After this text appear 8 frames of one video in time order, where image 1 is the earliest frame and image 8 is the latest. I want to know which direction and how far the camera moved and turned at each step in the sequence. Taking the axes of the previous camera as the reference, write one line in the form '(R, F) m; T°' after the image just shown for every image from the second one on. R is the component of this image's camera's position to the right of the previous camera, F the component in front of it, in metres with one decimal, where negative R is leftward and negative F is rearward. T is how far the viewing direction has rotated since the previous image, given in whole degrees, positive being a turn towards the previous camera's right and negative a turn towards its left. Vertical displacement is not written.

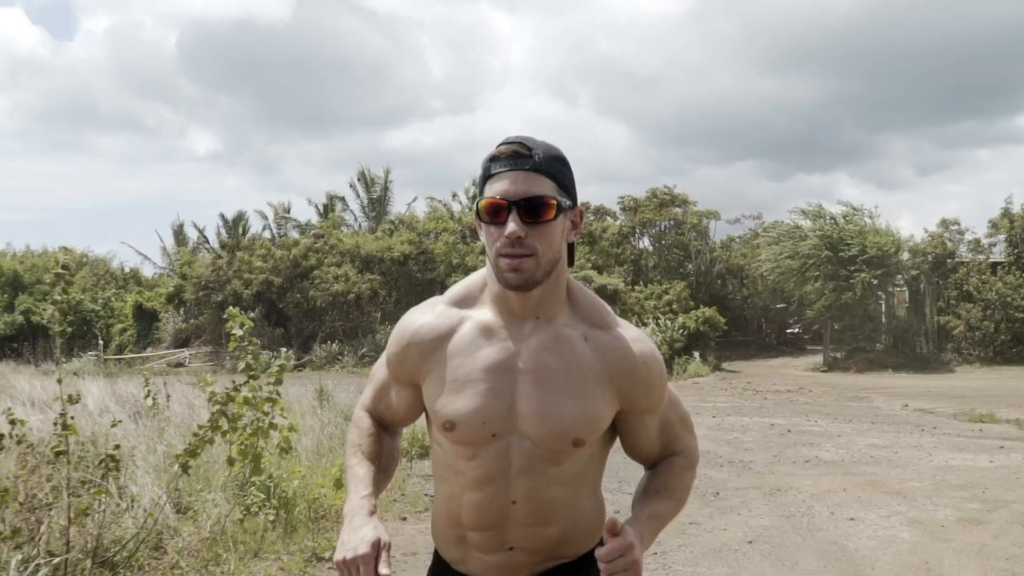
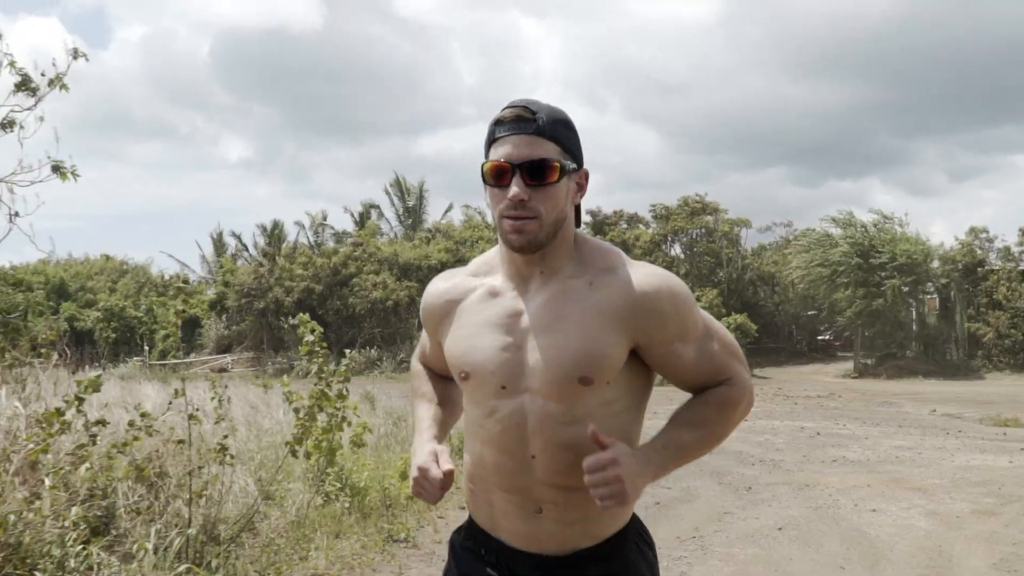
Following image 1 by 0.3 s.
(-0.2, -0.6) m; -2°
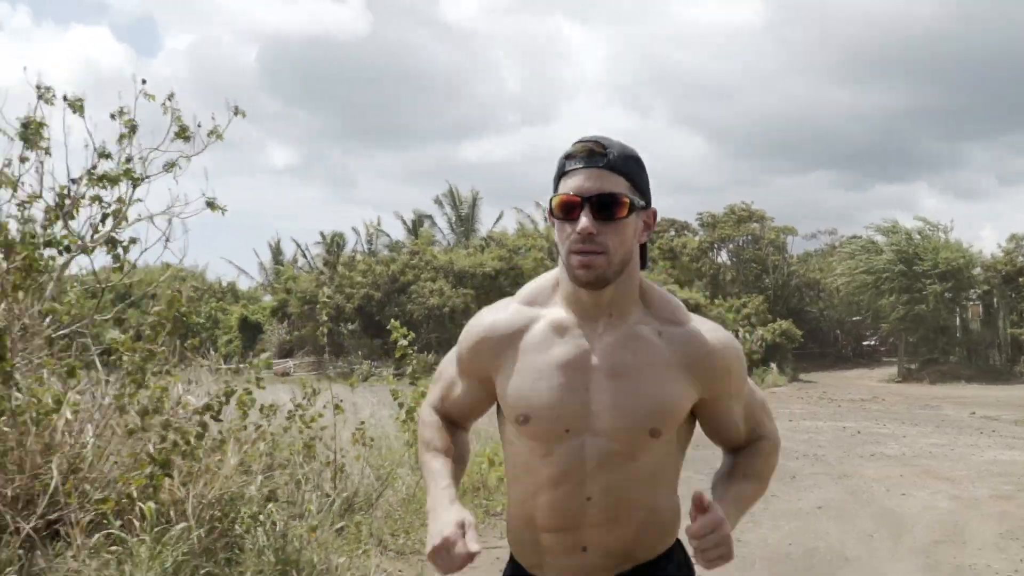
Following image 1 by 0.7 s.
(-0.3, -1.0) m; -3°
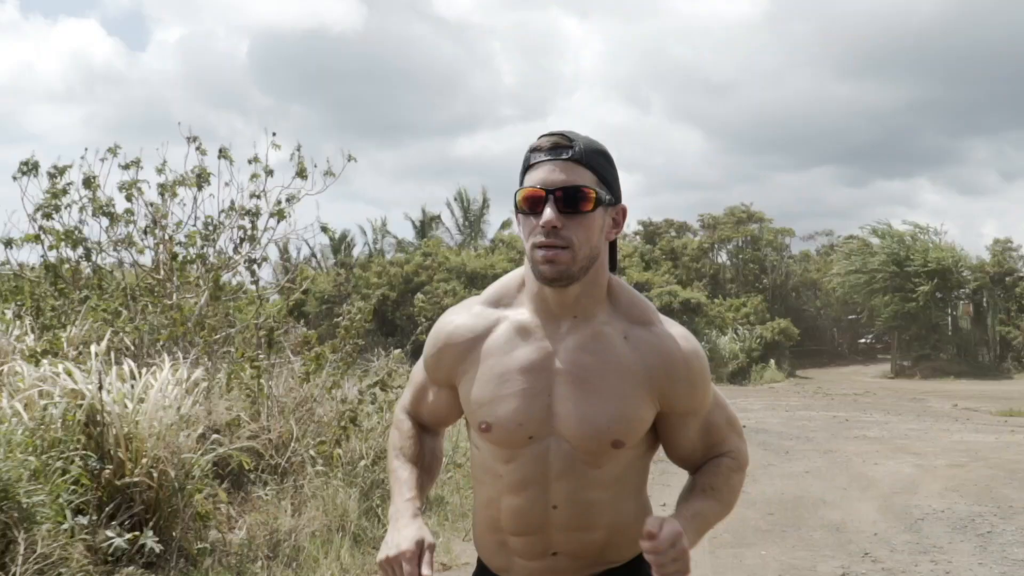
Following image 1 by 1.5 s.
(-0.4, -1.4) m; 0°
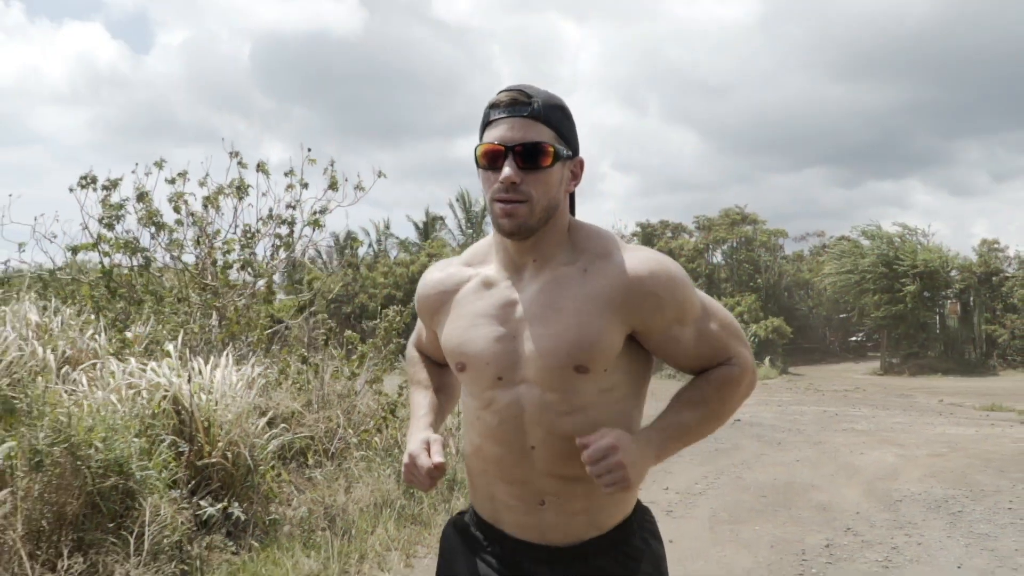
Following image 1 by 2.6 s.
(-0.2, -0.5) m; 0°
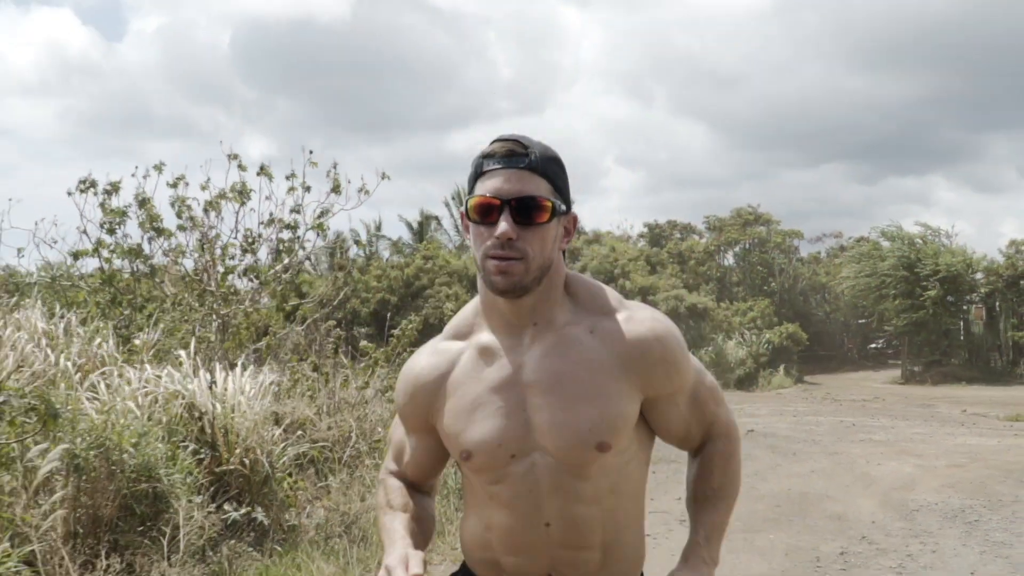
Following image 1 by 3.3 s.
(0.0, -0.1) m; -1°
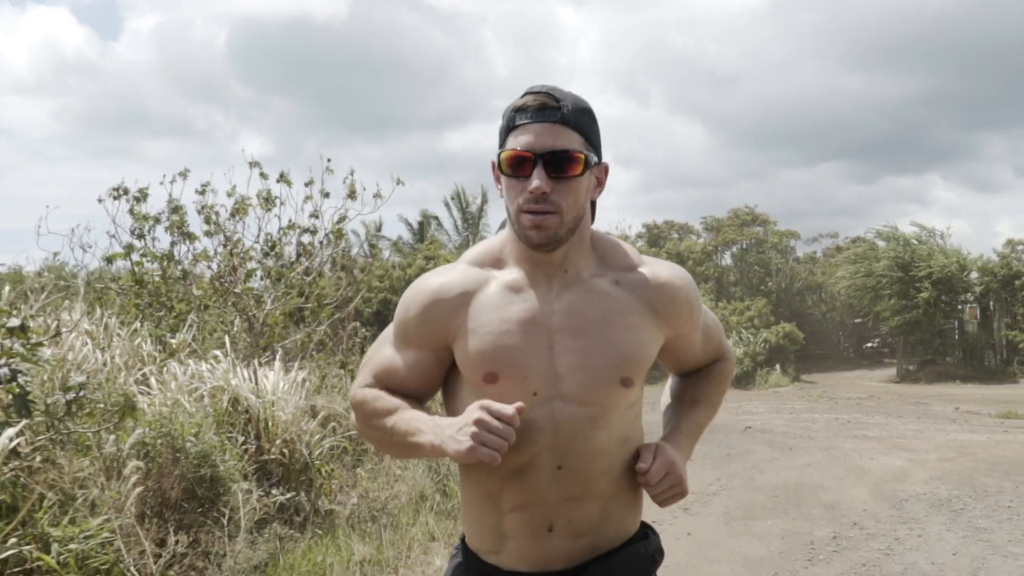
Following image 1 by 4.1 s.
(-0.1, -0.3) m; 0°
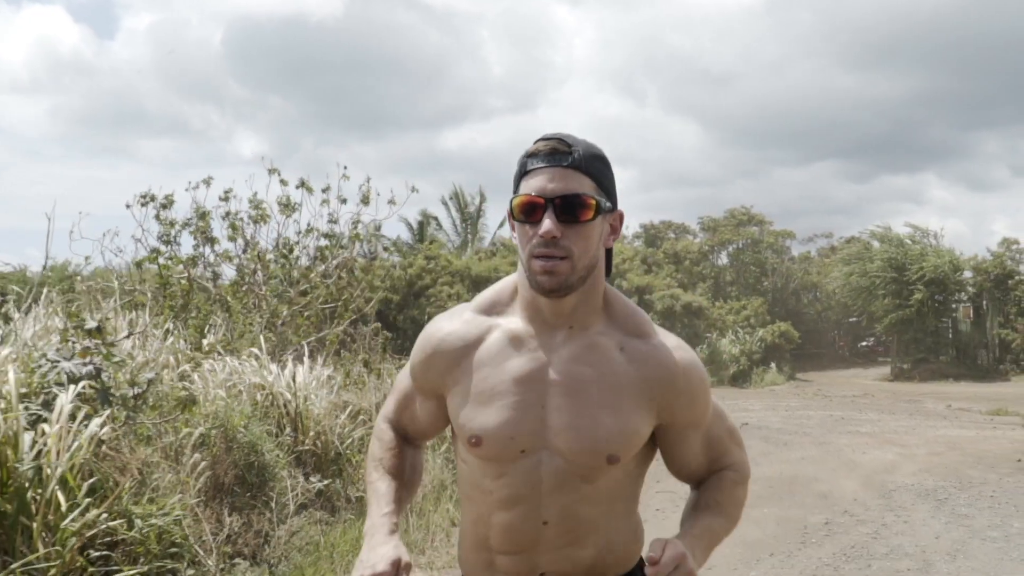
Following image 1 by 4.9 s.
(-0.1, -0.3) m; 0°
